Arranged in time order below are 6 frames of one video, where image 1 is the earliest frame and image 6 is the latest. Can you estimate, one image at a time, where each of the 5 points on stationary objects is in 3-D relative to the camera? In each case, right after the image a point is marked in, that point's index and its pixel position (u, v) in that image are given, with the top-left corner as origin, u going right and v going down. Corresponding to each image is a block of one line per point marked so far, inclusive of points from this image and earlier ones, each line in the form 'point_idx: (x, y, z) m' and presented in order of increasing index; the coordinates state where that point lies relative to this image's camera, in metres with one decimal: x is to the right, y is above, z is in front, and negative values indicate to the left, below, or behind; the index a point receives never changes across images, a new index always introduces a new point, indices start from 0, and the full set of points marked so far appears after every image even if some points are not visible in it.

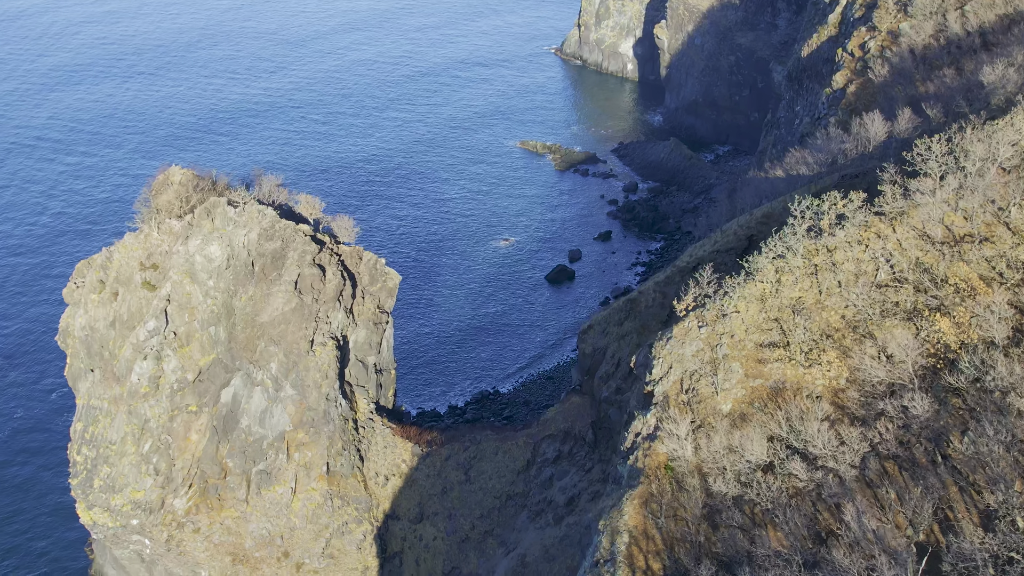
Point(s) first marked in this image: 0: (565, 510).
0: (+1.3, -5.7, +18.6) m
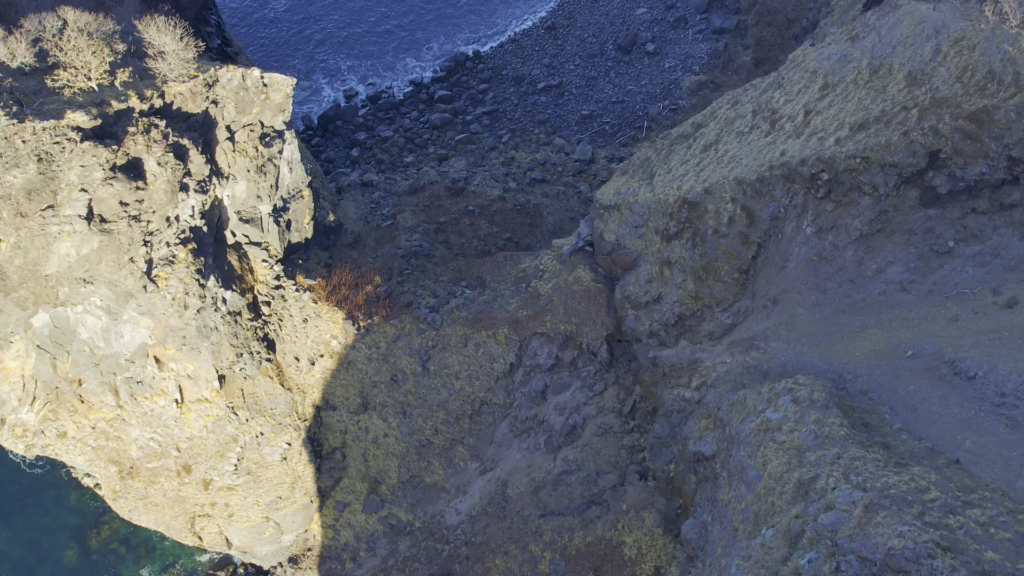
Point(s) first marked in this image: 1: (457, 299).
0: (+1.3, -5.3, +17.4) m
1: (-1.7, -0.4, +19.8) m
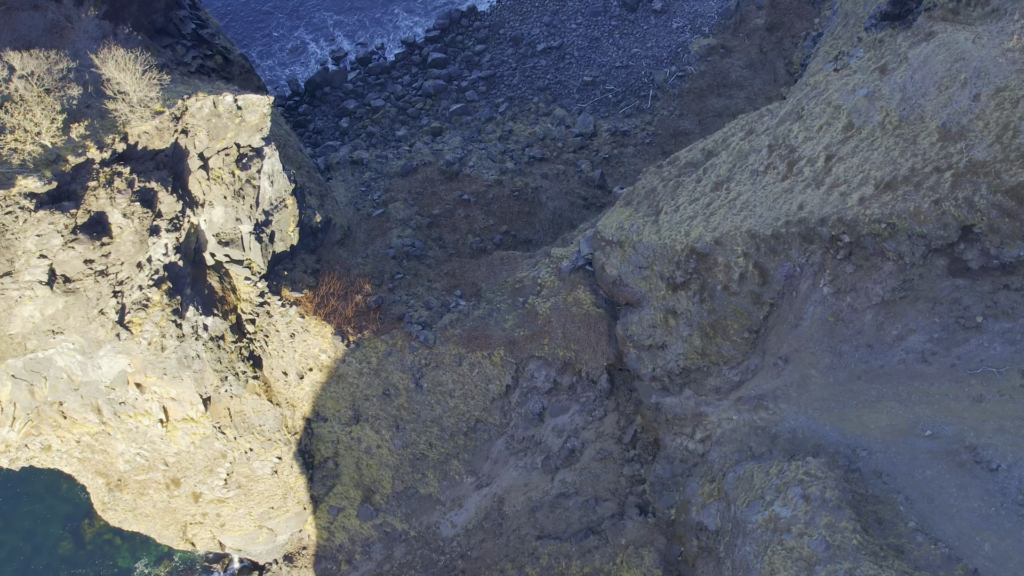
0: (+1.2, -5.9, +17.2) m
1: (-1.8, -0.8, +19.1) m
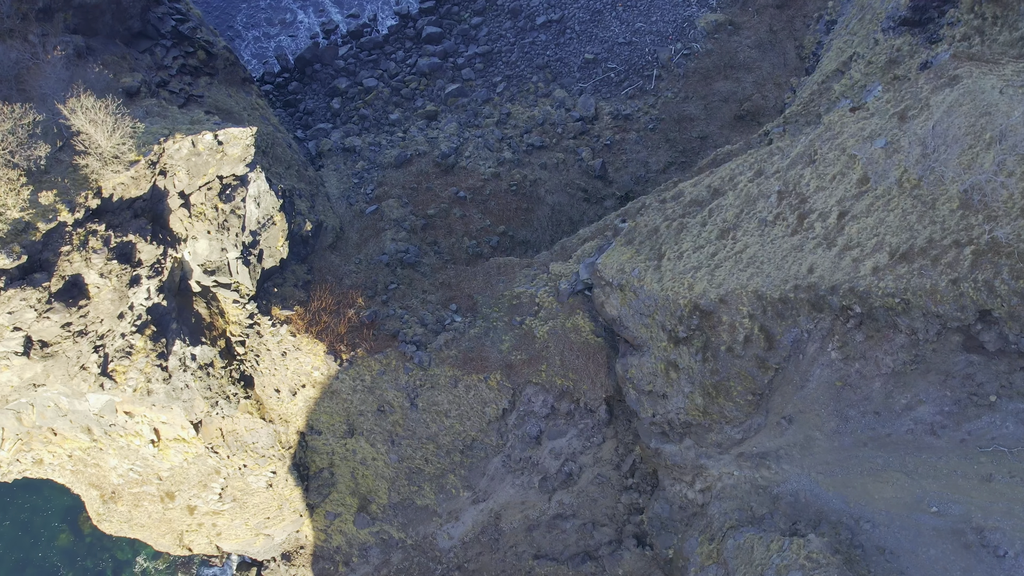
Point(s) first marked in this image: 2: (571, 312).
0: (+1.1, -6.6, +17.1) m
1: (-1.9, -1.3, +18.7) m
2: (+1.7, -0.7, +17.7) m
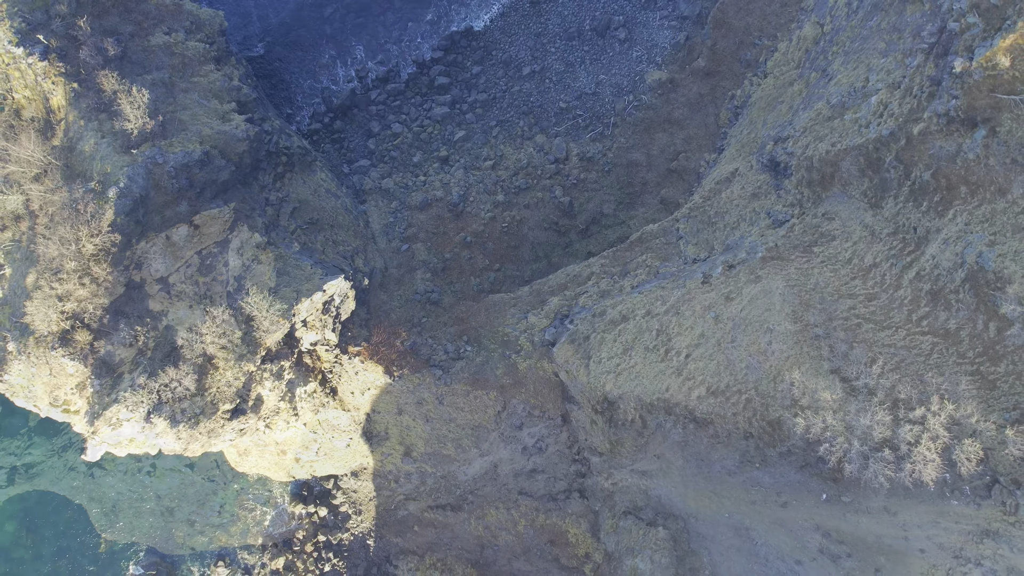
0: (+0.9, -7.6, +17.7) m
1: (-2.1, -2.1, +18.7) m
2: (+1.5, -1.6, +17.7) m
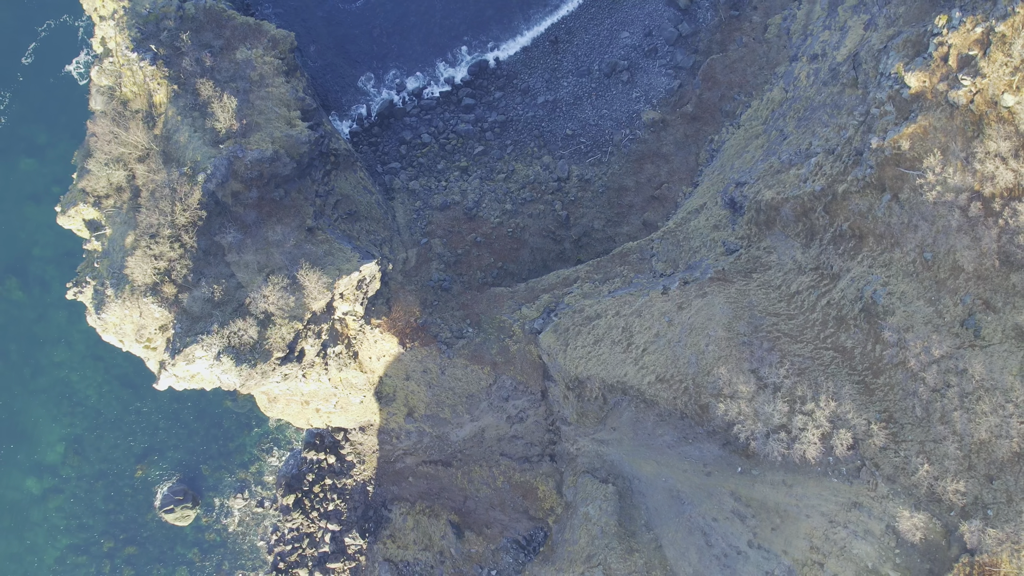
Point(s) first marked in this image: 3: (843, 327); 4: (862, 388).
0: (+0.1, -7.5, +22.1) m
1: (-2.3, -1.8, +23.0) m
2: (+1.3, -1.6, +22.1) m
3: (+9.9, -1.2, +19.2) m
4: (+10.2, -2.9, +18.6) m
